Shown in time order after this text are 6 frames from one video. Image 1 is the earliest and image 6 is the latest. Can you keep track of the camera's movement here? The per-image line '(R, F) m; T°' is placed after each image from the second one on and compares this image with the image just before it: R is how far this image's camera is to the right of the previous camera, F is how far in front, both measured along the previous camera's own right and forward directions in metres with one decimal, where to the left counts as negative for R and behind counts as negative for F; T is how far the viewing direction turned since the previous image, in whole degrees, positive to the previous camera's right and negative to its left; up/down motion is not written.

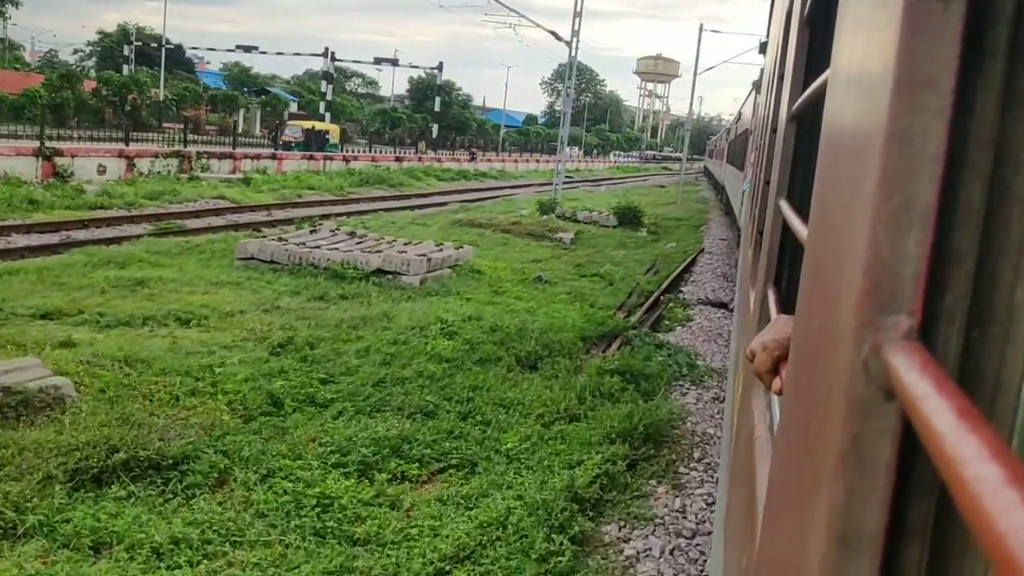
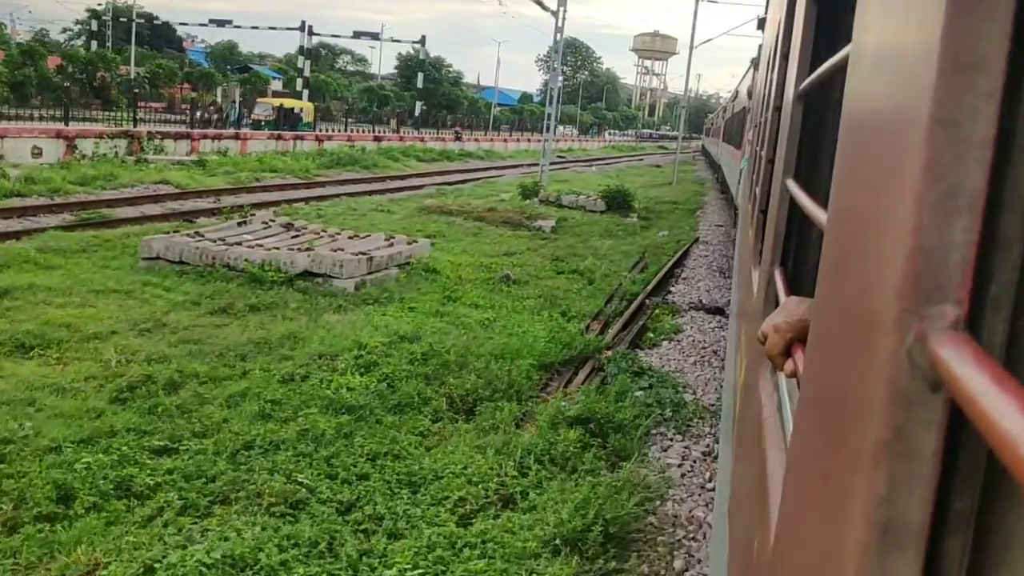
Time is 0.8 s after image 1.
(+0.3, +1.4) m; 0°
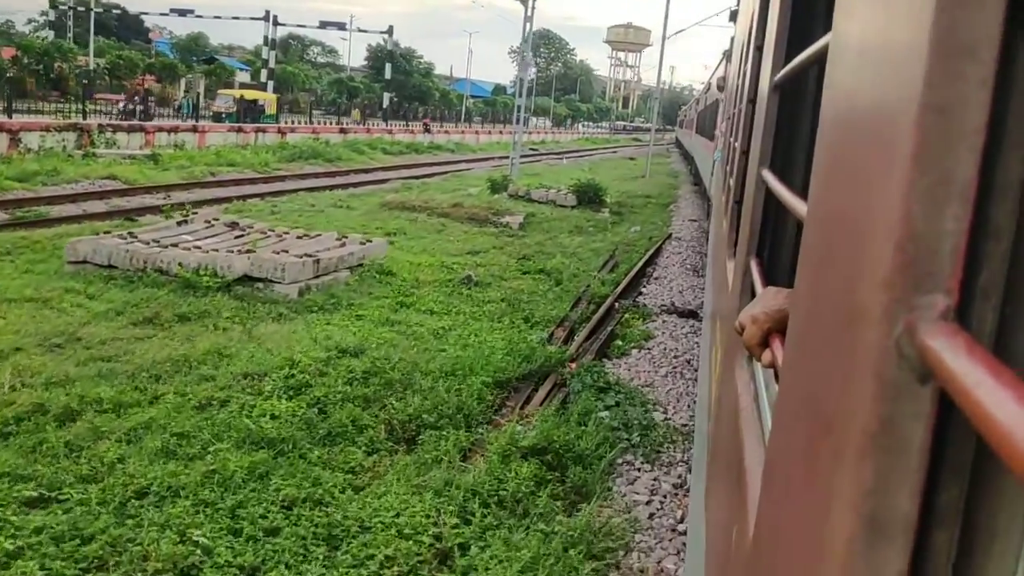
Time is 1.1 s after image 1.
(+0.1, +0.5) m; +2°
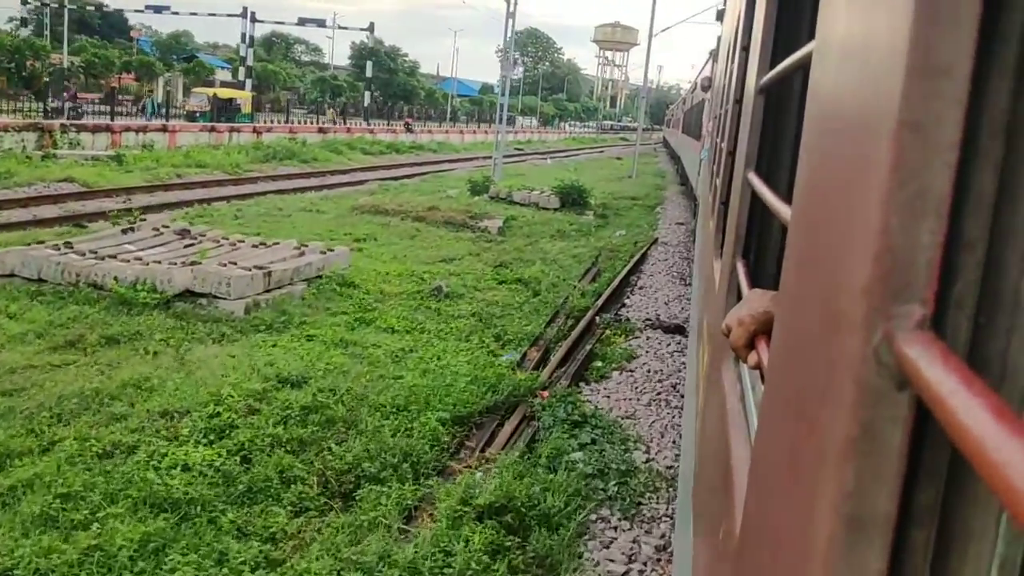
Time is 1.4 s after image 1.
(+0.1, +0.6) m; +1°
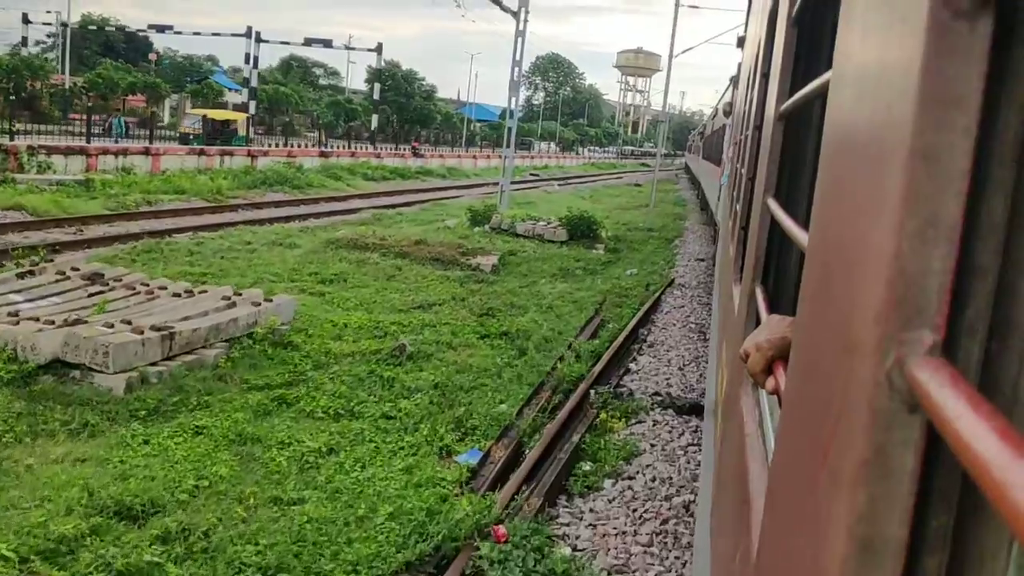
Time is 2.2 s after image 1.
(+0.3, +1.4) m; -1°
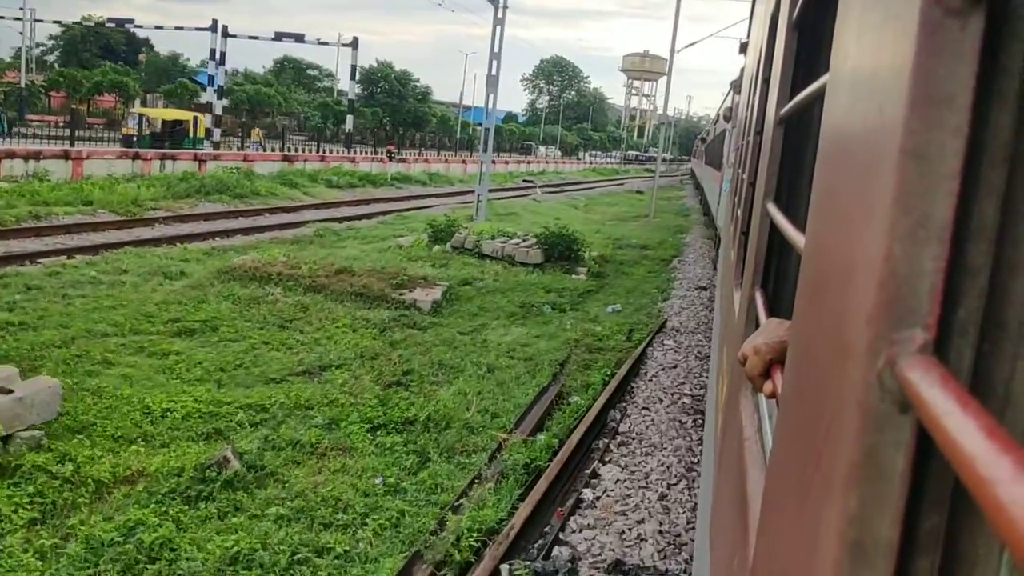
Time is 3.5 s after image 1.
(+0.5, +2.2) m; 0°
